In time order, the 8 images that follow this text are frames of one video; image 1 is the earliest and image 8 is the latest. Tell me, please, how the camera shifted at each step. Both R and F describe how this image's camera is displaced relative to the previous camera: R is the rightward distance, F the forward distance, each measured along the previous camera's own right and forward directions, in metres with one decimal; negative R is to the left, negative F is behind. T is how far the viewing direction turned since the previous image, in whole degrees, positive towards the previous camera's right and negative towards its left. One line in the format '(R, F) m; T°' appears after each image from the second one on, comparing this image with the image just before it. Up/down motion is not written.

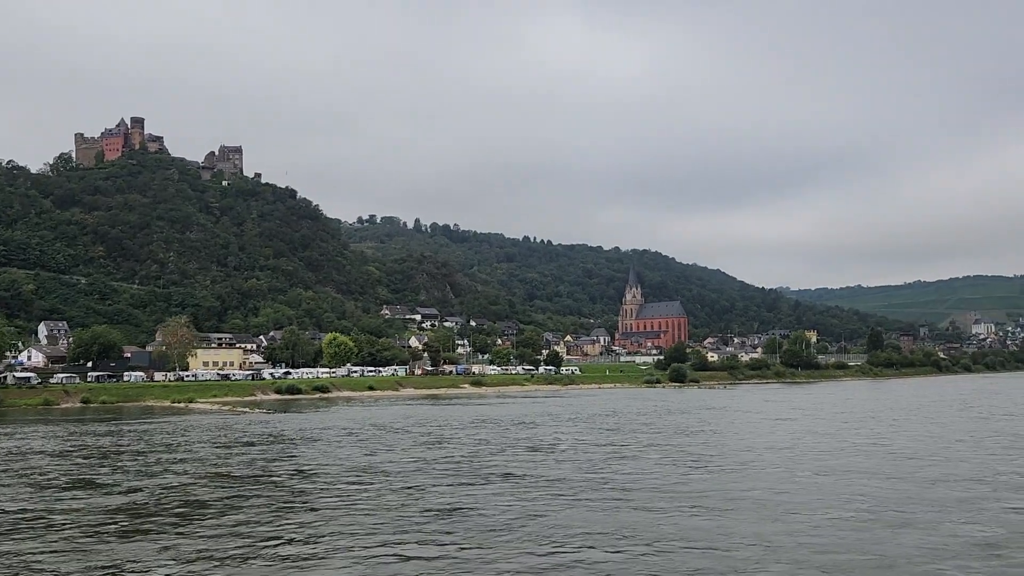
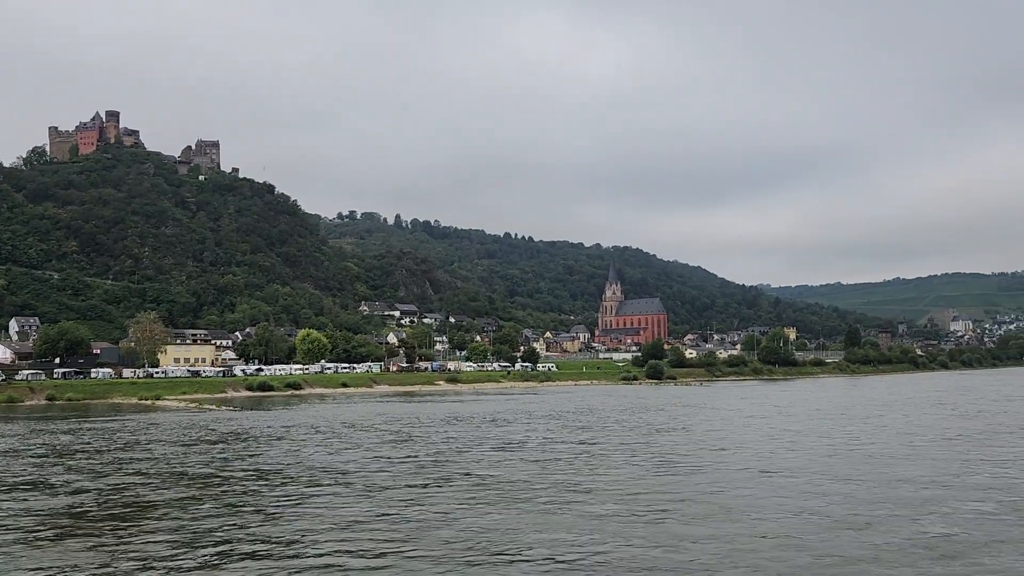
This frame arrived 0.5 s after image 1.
(+0.7, +0.7) m; +1°
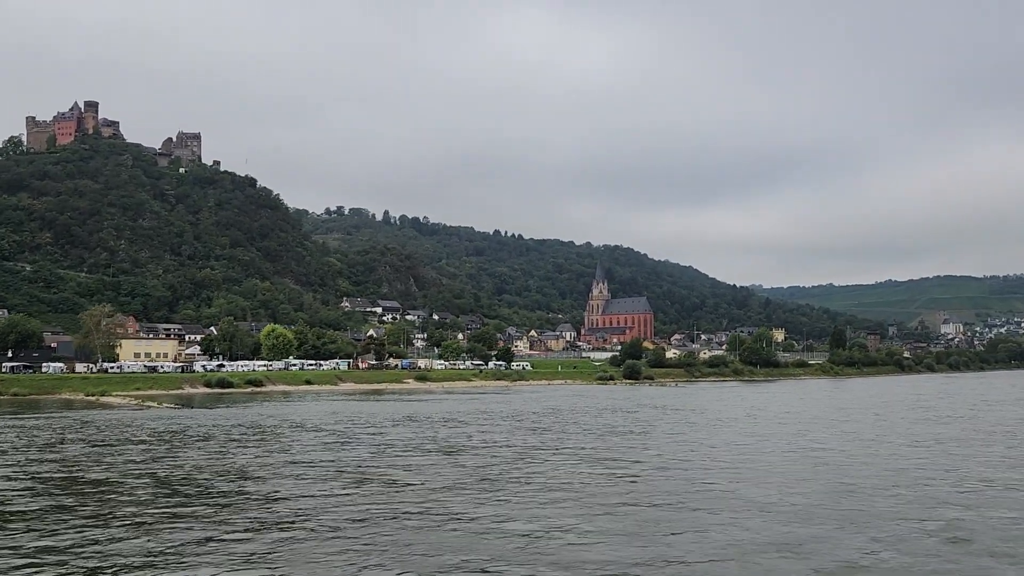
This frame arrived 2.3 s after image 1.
(+2.4, +2.5) m; 0°
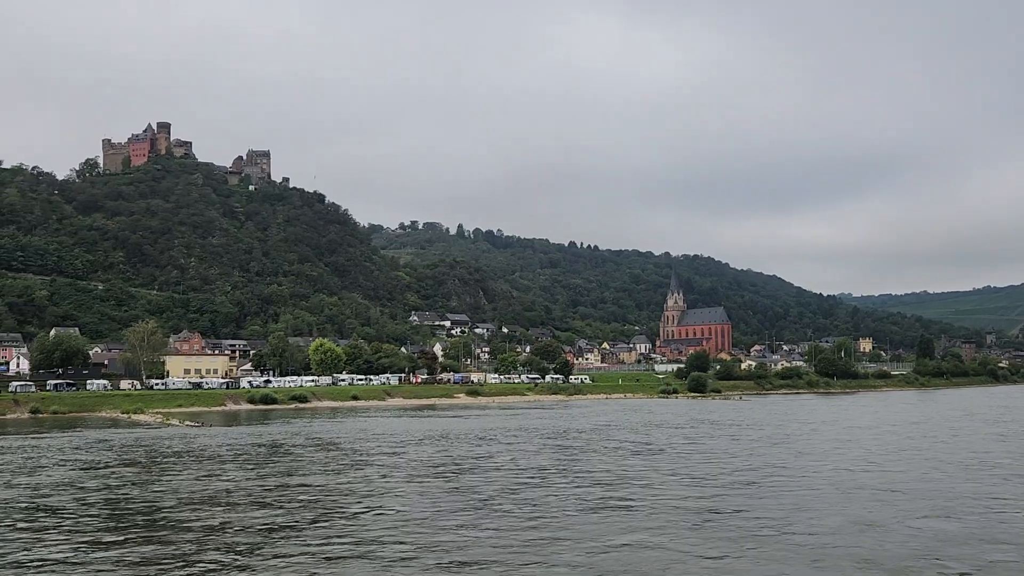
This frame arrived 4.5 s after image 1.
(+3.0, +3.8) m; -5°
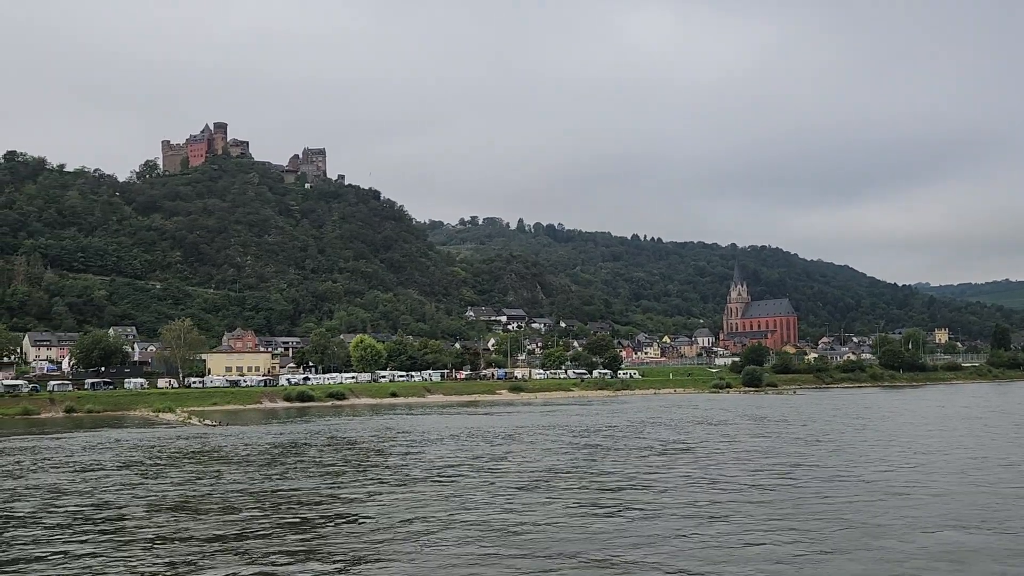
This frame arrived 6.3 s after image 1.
(+2.5, +2.6) m; -4°
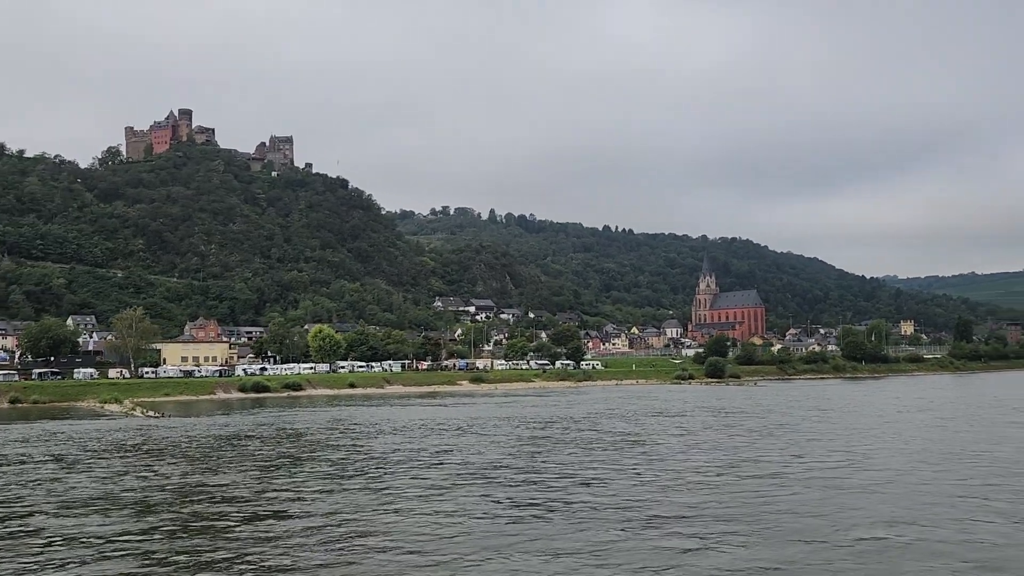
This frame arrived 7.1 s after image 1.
(+1.3, +0.8) m; +2°
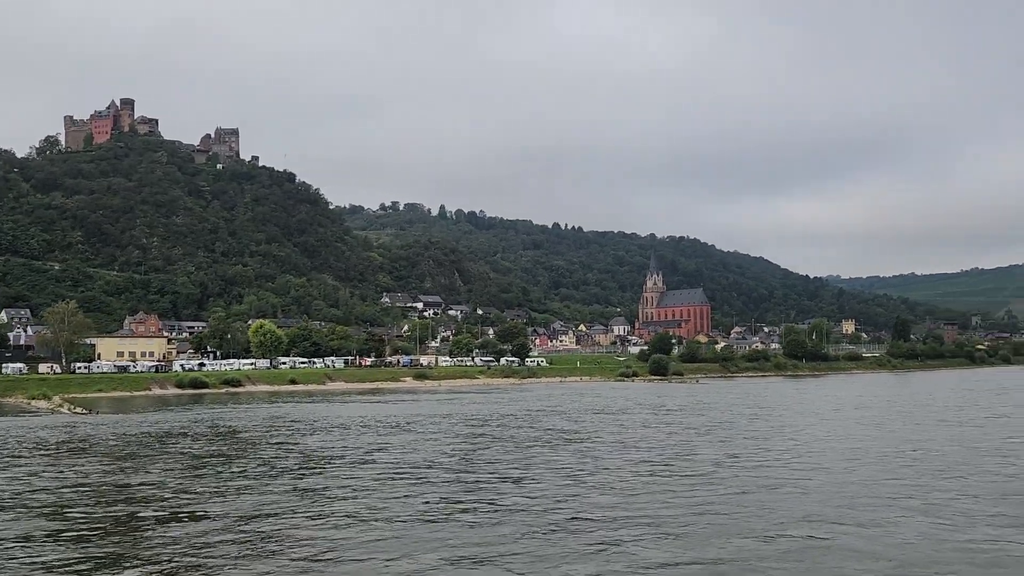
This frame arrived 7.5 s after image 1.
(+0.6, +0.2) m; +3°
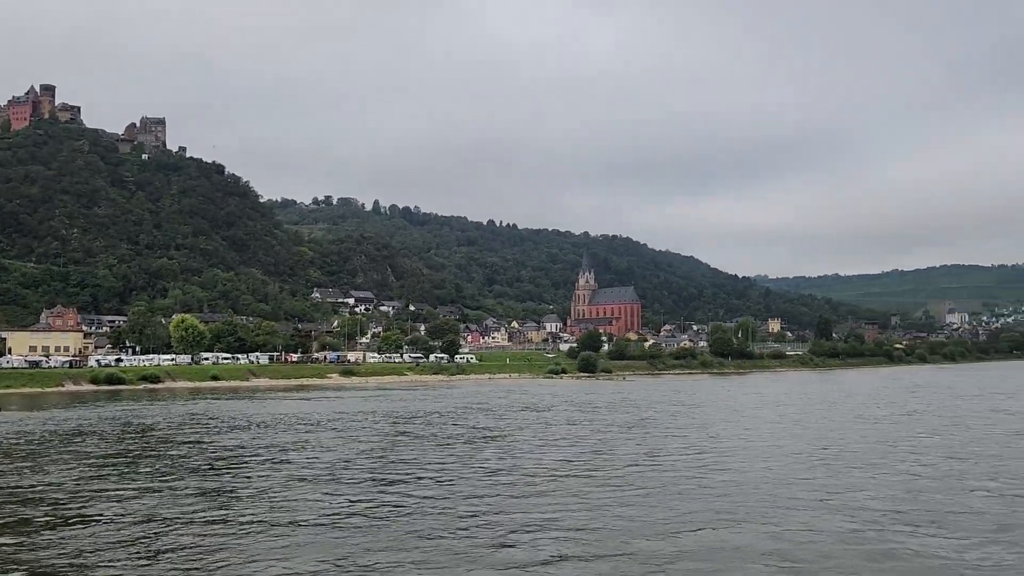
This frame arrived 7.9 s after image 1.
(+0.5, +0.2) m; +4°
